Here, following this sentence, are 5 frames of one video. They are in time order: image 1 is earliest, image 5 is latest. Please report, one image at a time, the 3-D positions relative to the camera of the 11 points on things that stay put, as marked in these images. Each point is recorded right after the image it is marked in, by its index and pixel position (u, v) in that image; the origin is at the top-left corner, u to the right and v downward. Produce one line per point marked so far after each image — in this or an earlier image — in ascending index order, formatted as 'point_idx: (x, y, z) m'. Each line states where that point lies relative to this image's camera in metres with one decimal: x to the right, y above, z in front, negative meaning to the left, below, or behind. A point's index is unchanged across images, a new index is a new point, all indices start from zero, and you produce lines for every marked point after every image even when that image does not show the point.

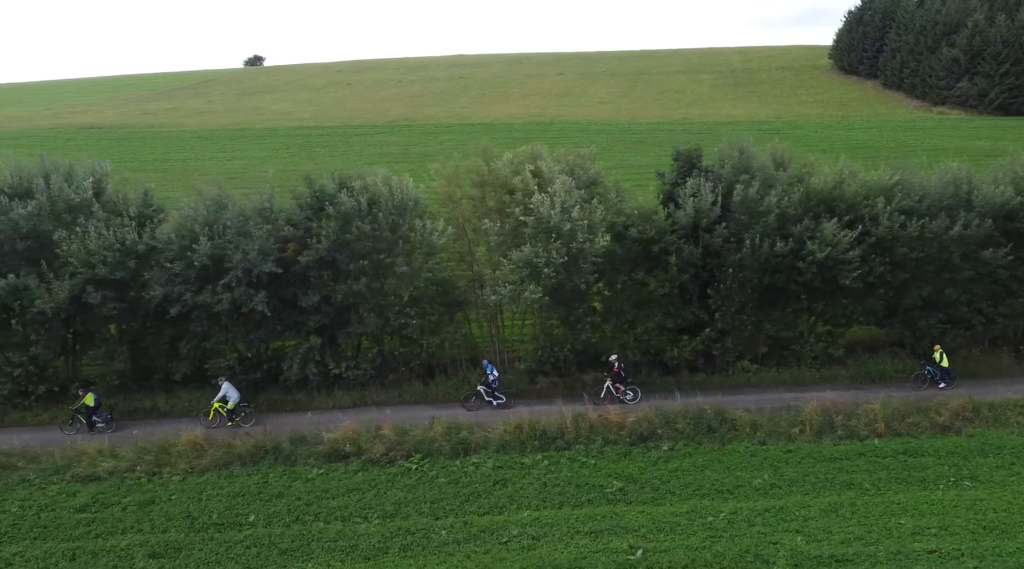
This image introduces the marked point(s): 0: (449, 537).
0: (-1.3, -5.2, +18.2) m
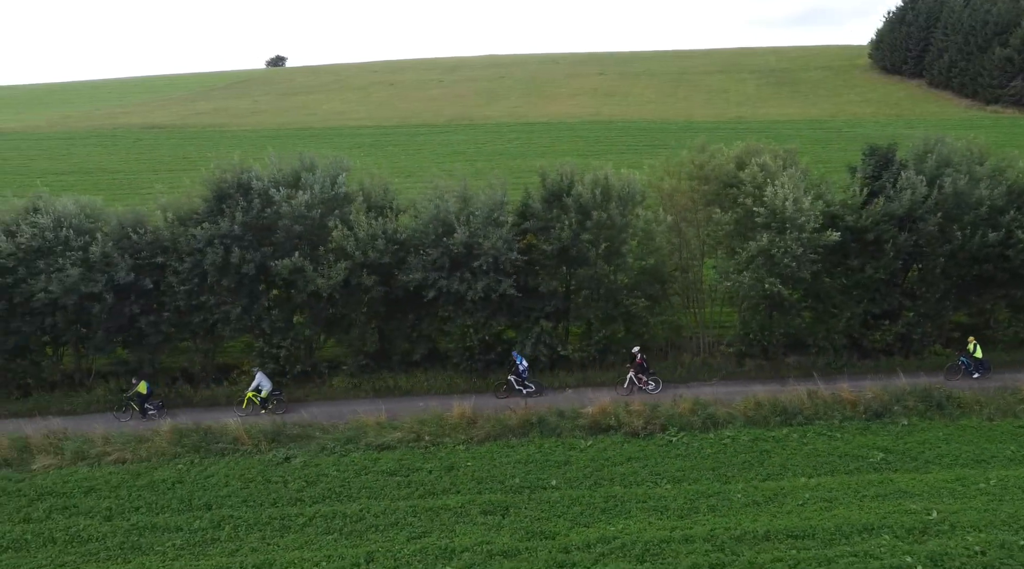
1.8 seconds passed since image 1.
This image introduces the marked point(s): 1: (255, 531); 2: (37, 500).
0: (+5.2, -4.8, +19.8) m
1: (-5.4, -5.1, +18.5) m
2: (-10.5, -4.8, +19.7) m
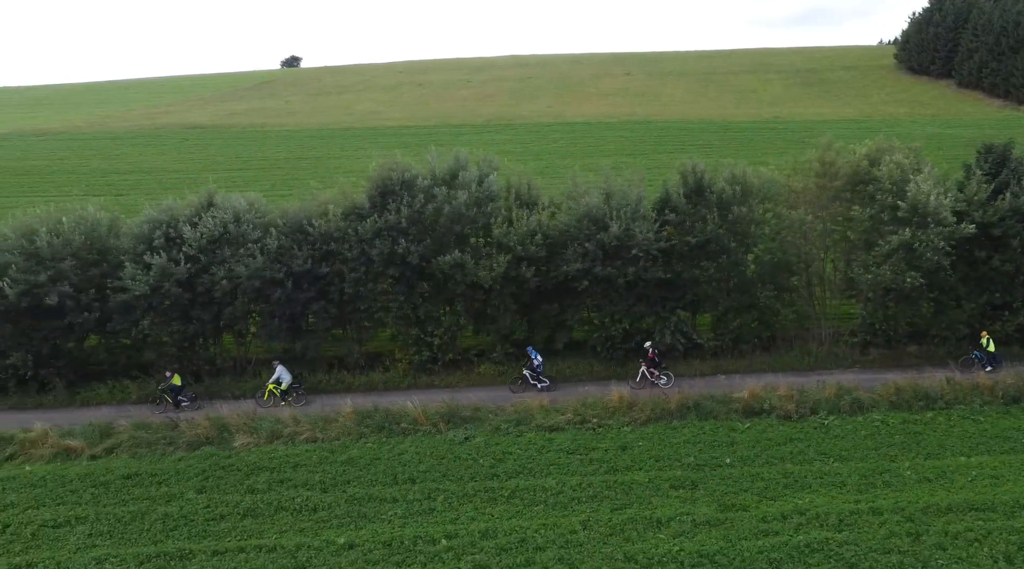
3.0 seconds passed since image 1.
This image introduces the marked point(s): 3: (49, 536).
0: (+9.5, -4.5, +21.0) m
1: (-1.1, -4.8, +19.9) m
2: (-6.2, -4.5, +21.1) m
3: (-9.5, -5.2, +18.3) m
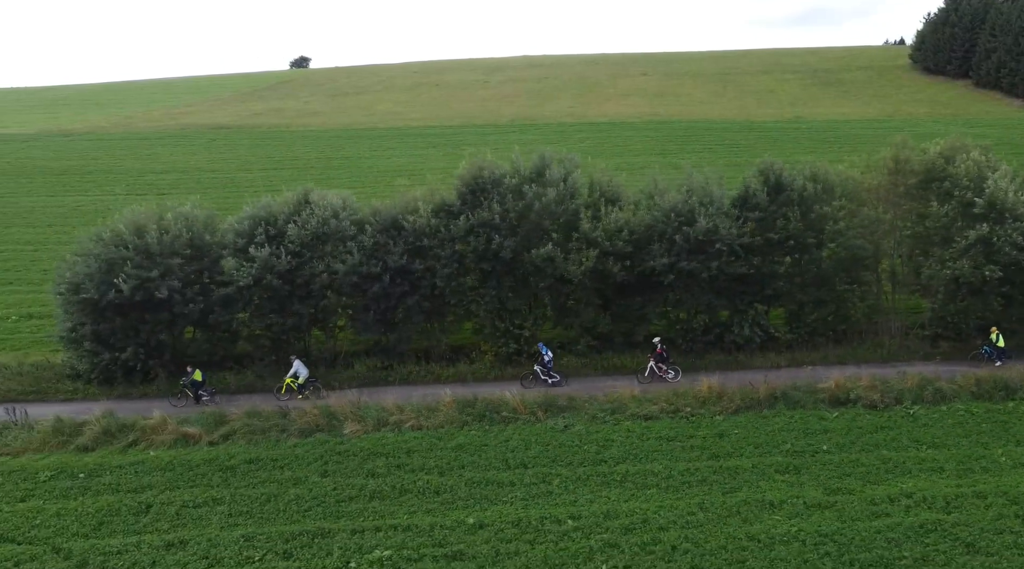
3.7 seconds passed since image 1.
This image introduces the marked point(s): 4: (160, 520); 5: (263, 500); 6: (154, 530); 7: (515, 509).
0: (+12.2, -4.3, +21.7) m
1: (+1.6, -4.6, +20.7) m
2: (-3.5, -4.3, +21.9) m
3: (-6.9, -5.0, +19.1) m
4: (-7.5, -5.0, +18.9) m
5: (-5.6, -4.8, +19.9) m
6: (-7.5, -5.1, +18.6) m
7: (+0.1, -4.9, +19.5) m
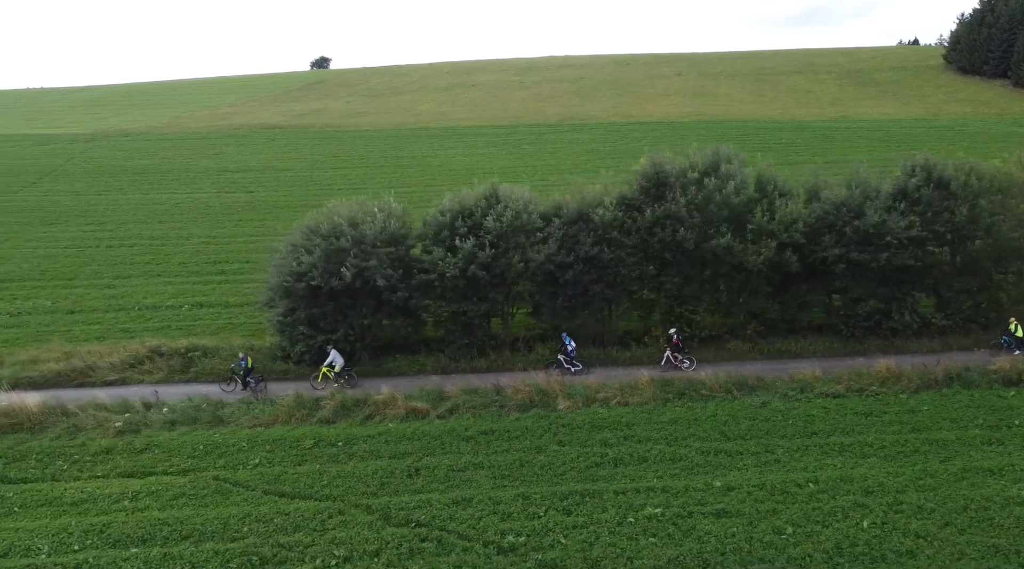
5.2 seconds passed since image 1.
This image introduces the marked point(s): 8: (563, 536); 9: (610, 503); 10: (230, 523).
0: (+17.9, -4.0, +23.2) m
1: (+7.3, -4.3, +22.3) m
2: (+2.2, -3.9, +23.7) m
3: (-1.2, -4.6, +21.0) m
4: (-1.8, -4.6, +20.7) m
5: (+0.1, -4.4, +21.7) m
6: (-1.8, -4.7, +20.4) m
7: (+5.8, -4.5, +21.2) m
8: (+1.0, -5.3, +18.7) m
9: (+2.2, -4.9, +19.7) m
10: (-6.0, -5.1, +18.9) m
